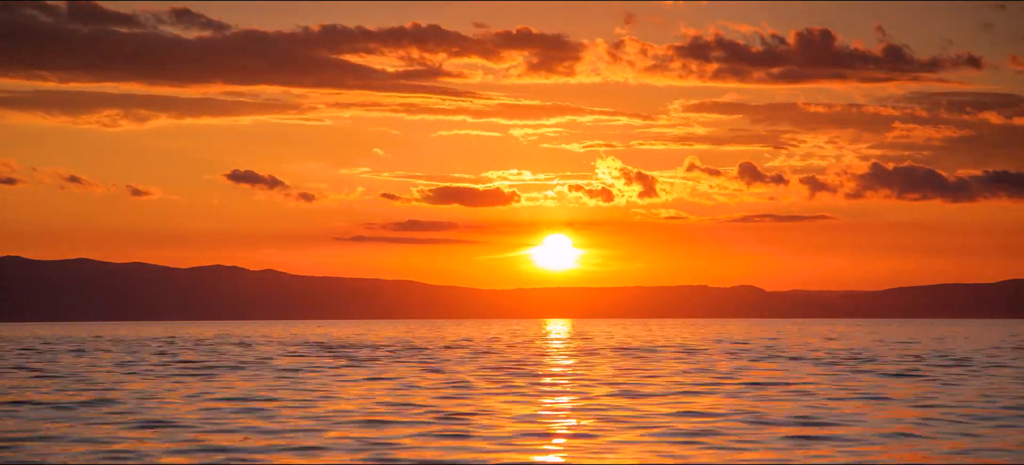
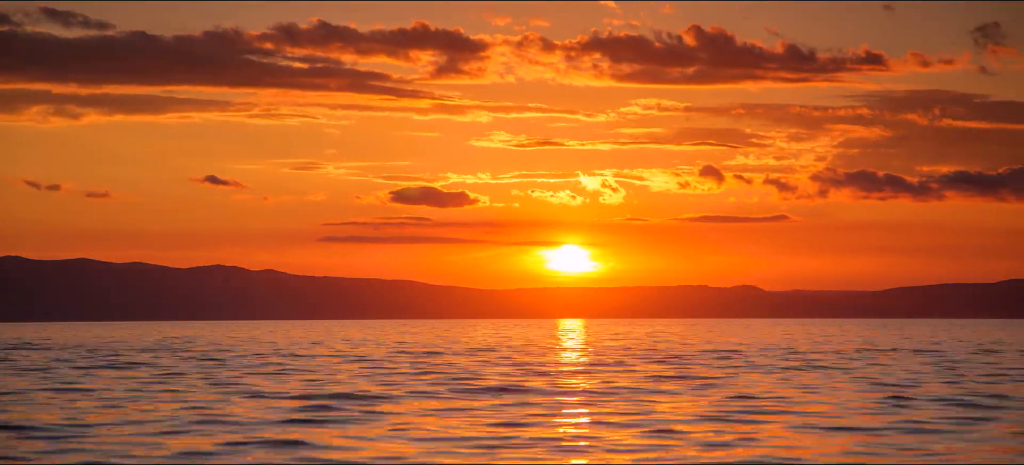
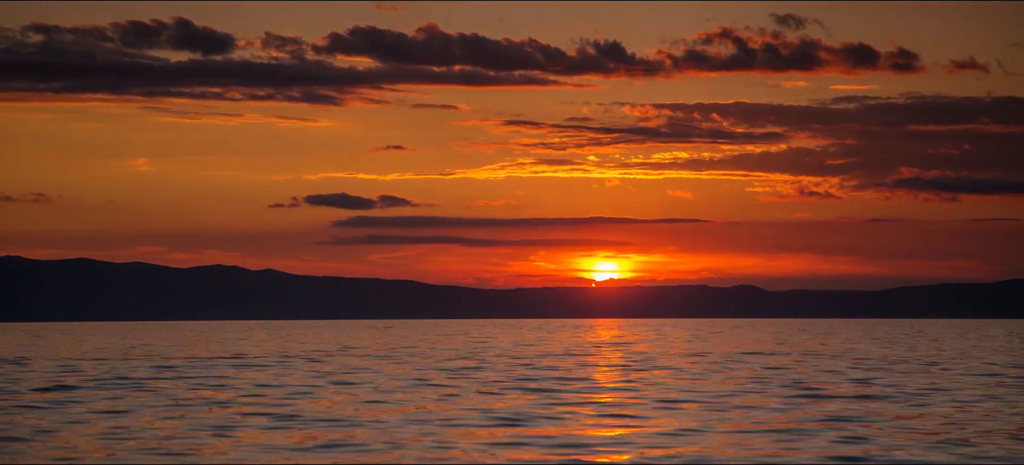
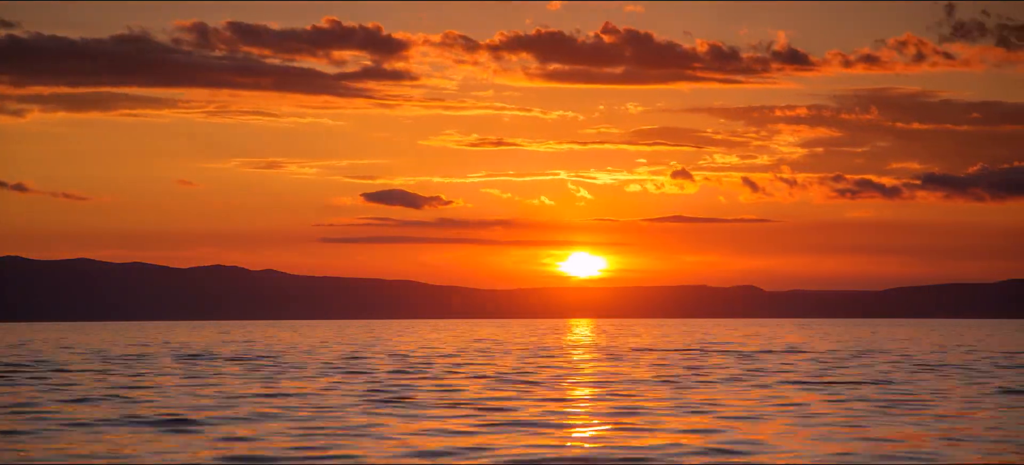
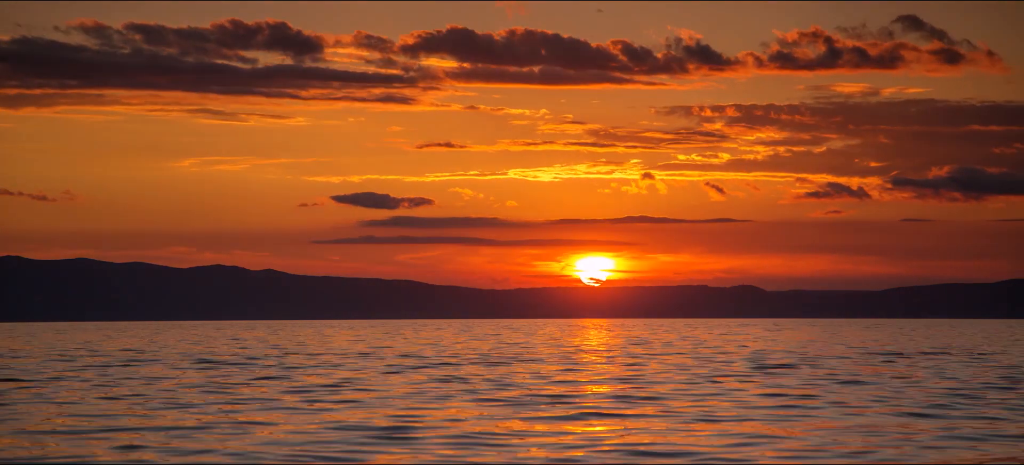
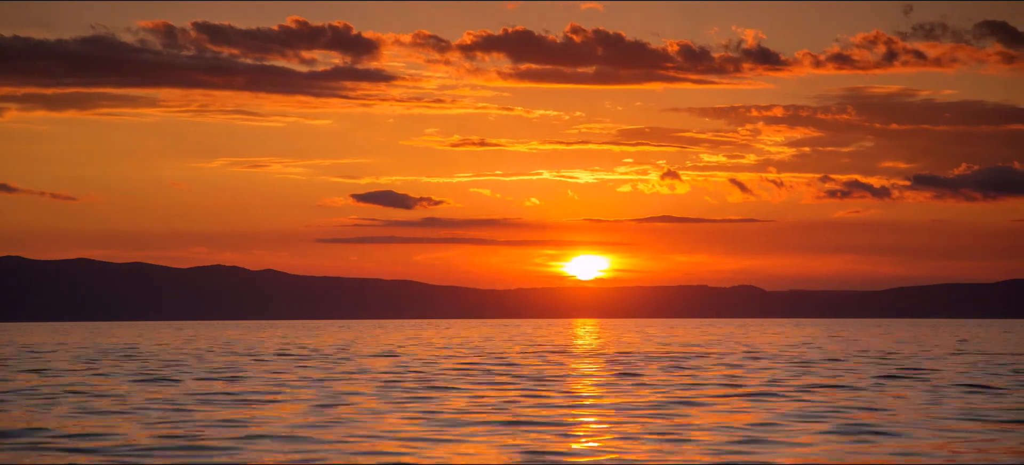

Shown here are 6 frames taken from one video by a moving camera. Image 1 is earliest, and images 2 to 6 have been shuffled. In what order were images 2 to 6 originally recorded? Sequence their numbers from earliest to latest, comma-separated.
2, 4, 6, 5, 3
